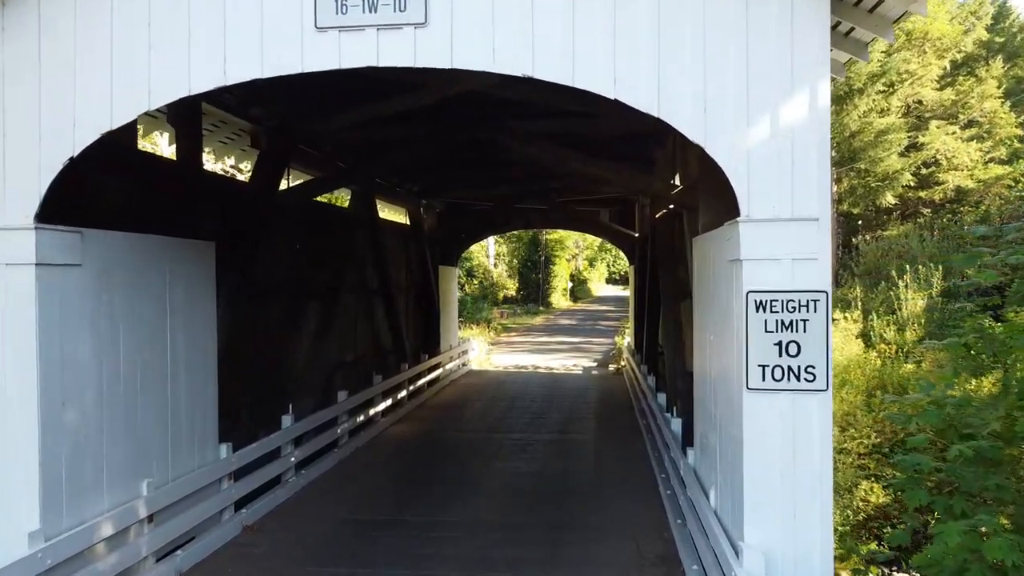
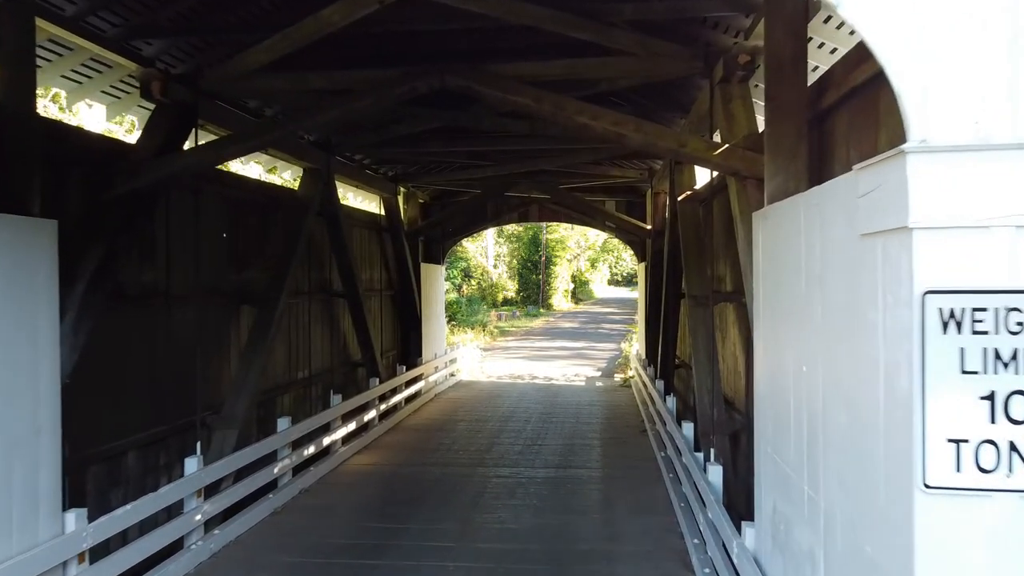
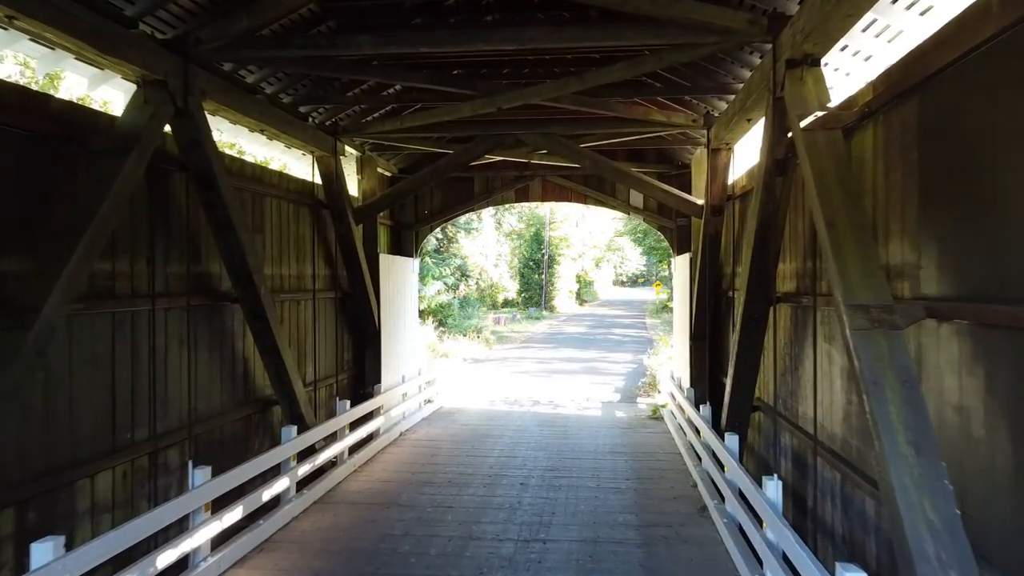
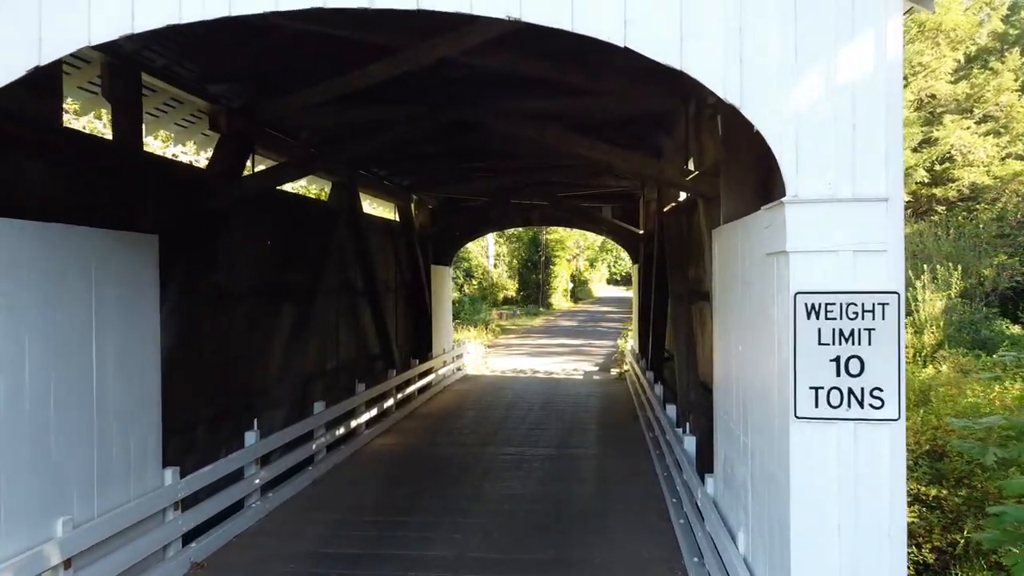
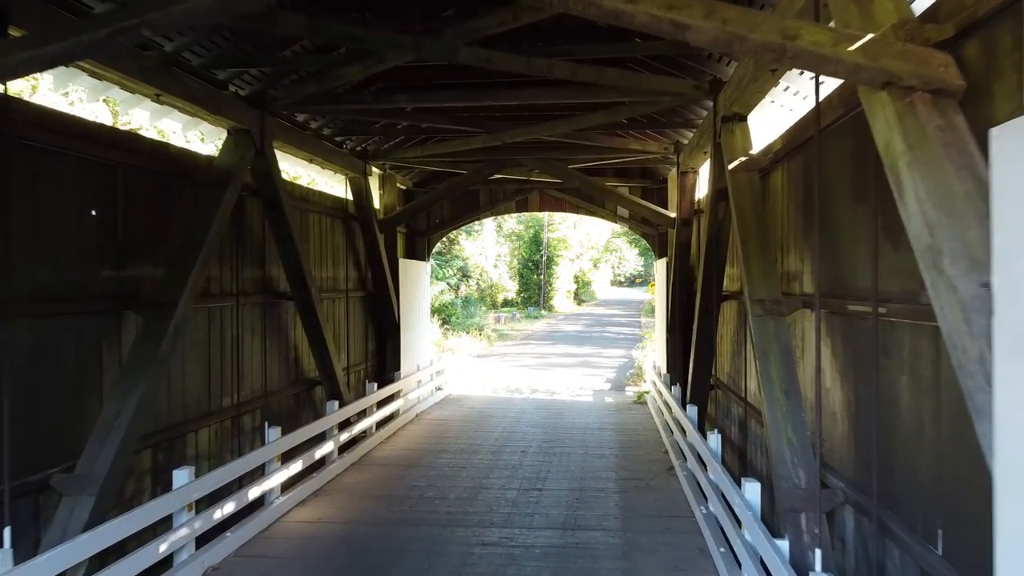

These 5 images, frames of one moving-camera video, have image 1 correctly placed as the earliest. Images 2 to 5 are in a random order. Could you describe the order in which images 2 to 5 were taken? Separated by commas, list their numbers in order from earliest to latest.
4, 2, 5, 3
